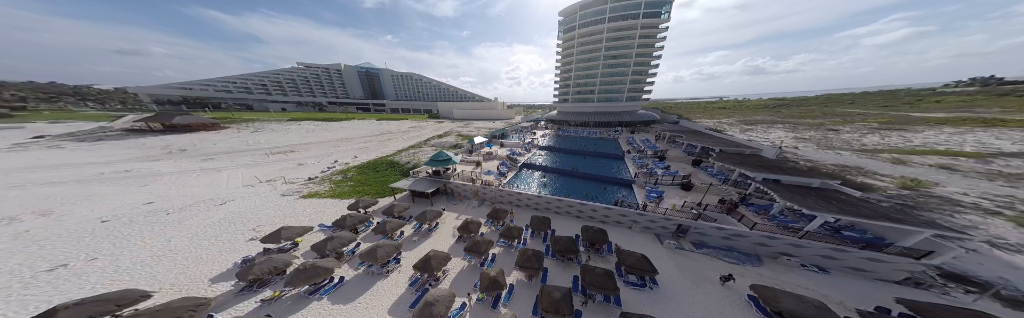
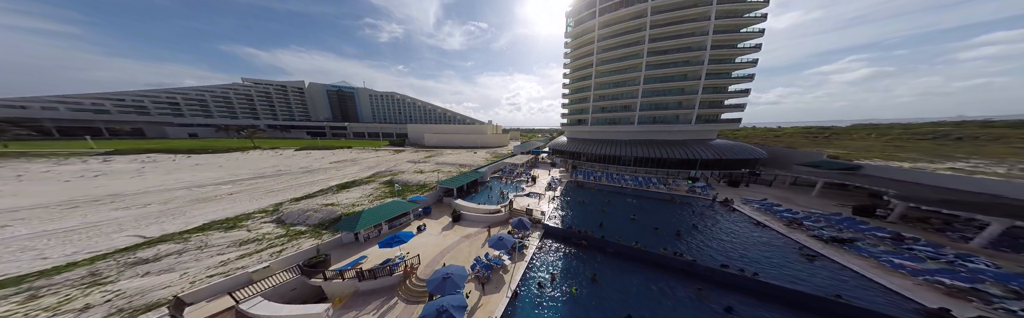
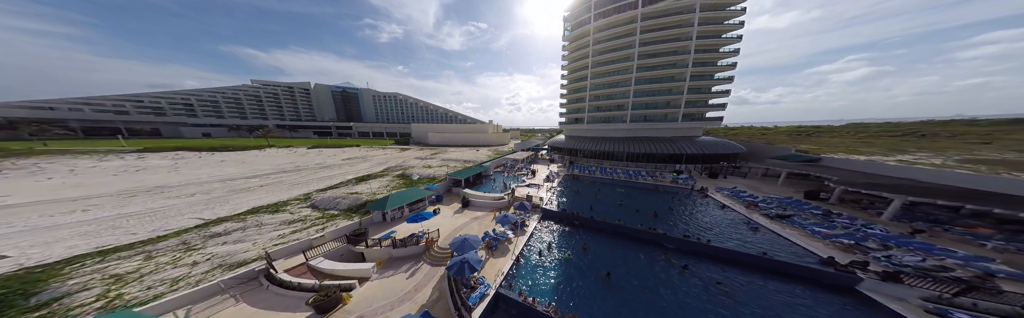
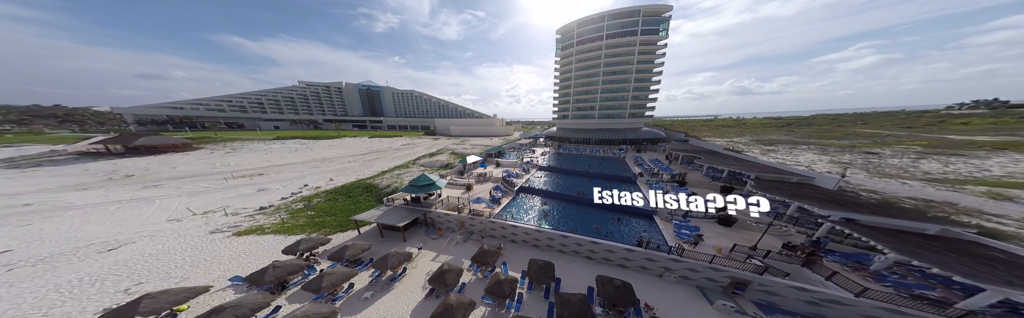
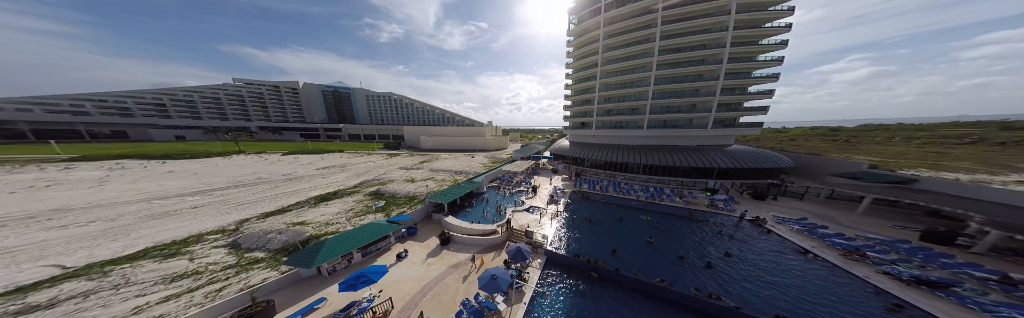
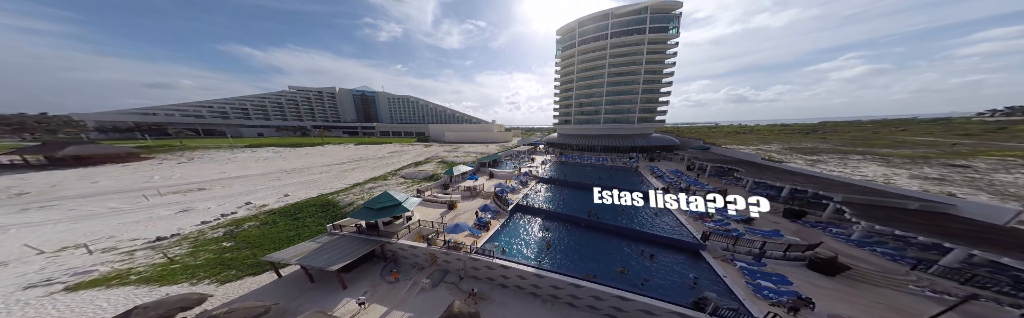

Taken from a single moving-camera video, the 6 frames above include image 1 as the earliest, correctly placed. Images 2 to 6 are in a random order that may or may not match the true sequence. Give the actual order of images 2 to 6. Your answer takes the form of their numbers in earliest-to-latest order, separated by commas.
4, 6, 3, 2, 5
